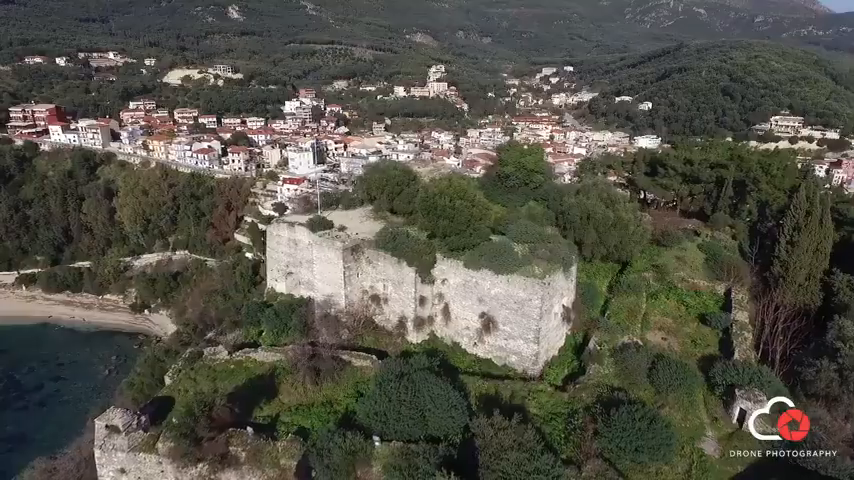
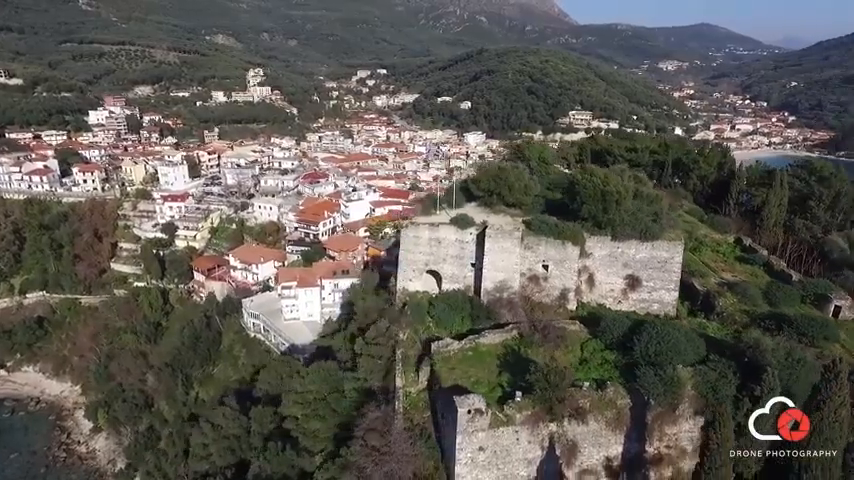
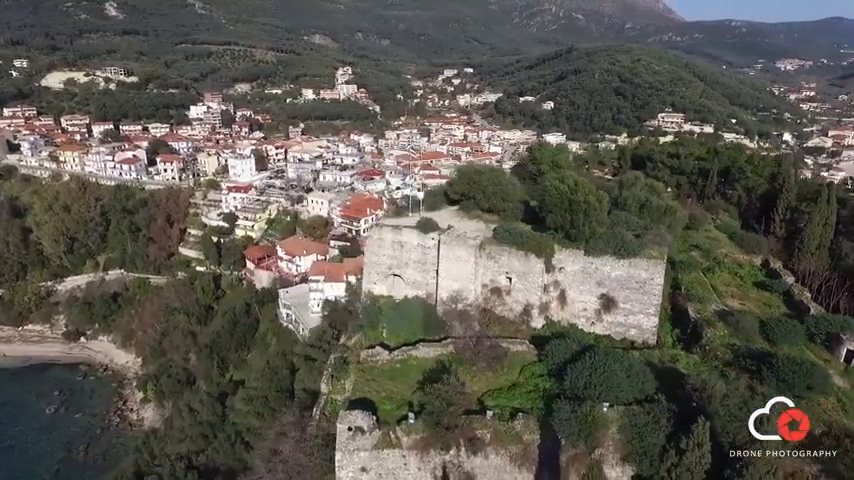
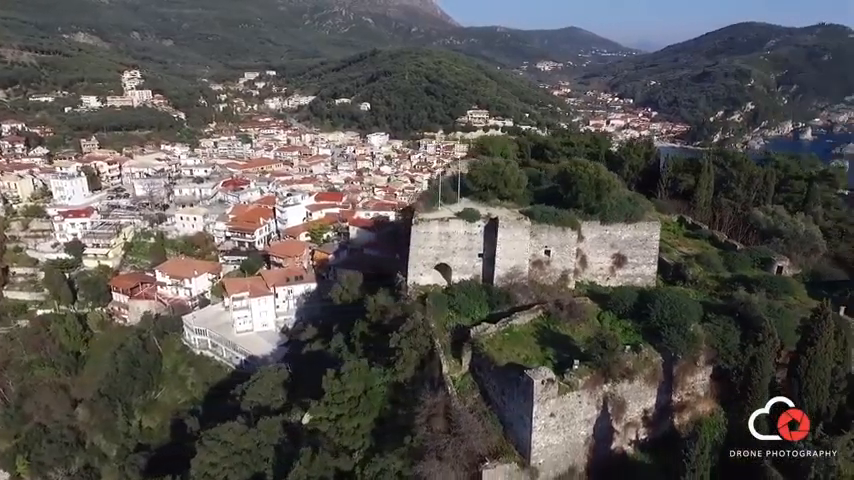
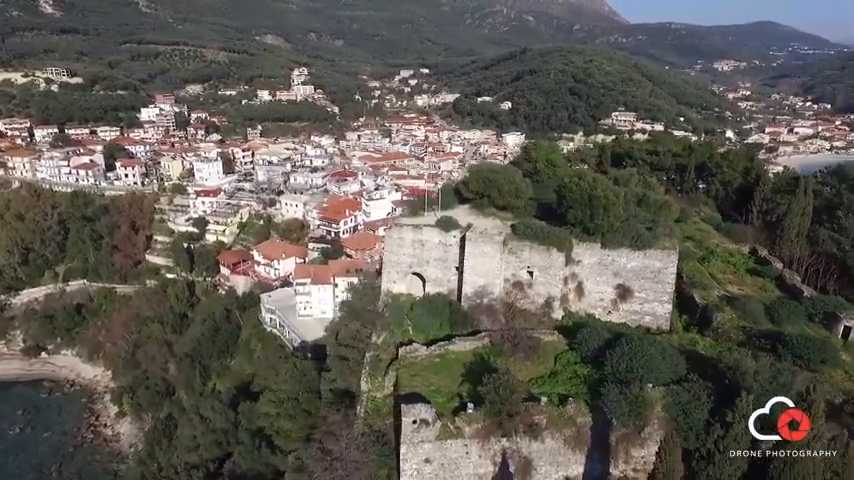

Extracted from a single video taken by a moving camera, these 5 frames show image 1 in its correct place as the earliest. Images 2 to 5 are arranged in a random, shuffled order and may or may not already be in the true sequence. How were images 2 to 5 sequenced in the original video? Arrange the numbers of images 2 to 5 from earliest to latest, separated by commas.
3, 5, 2, 4
